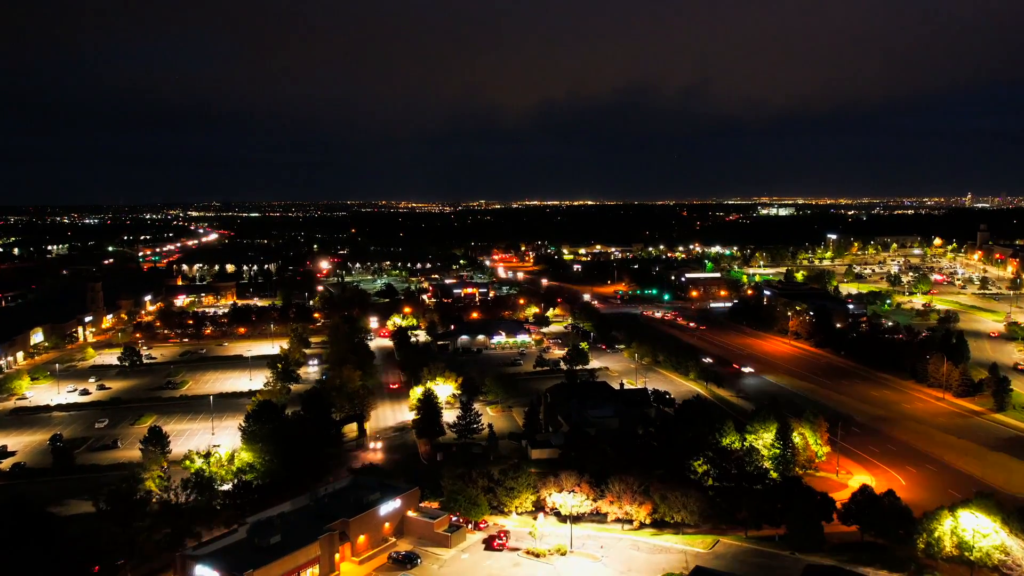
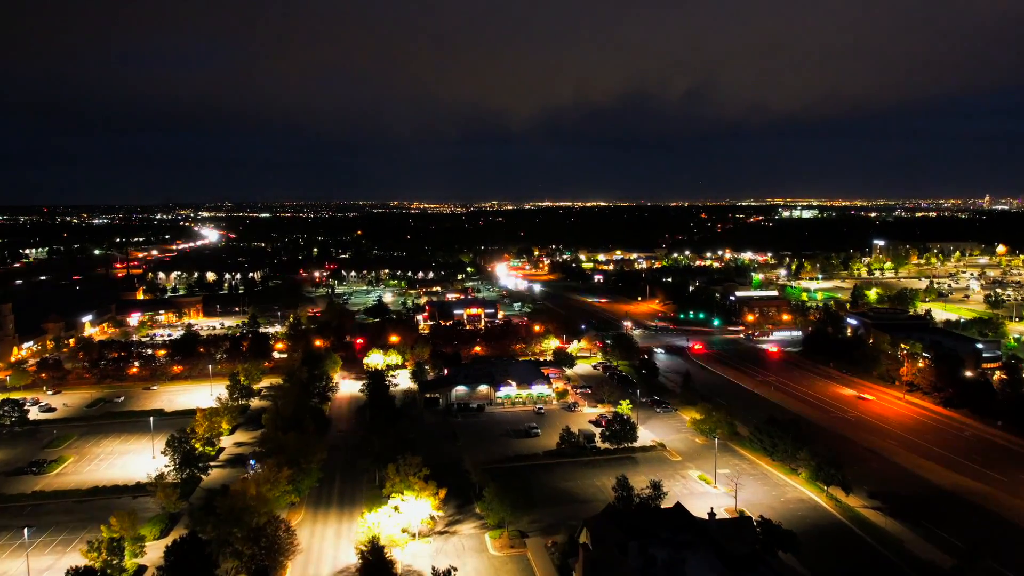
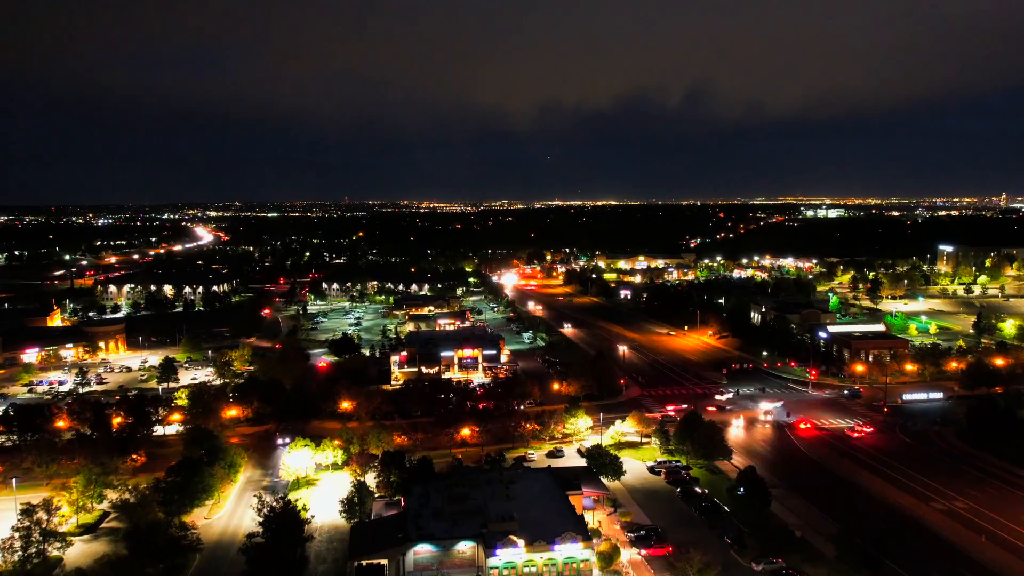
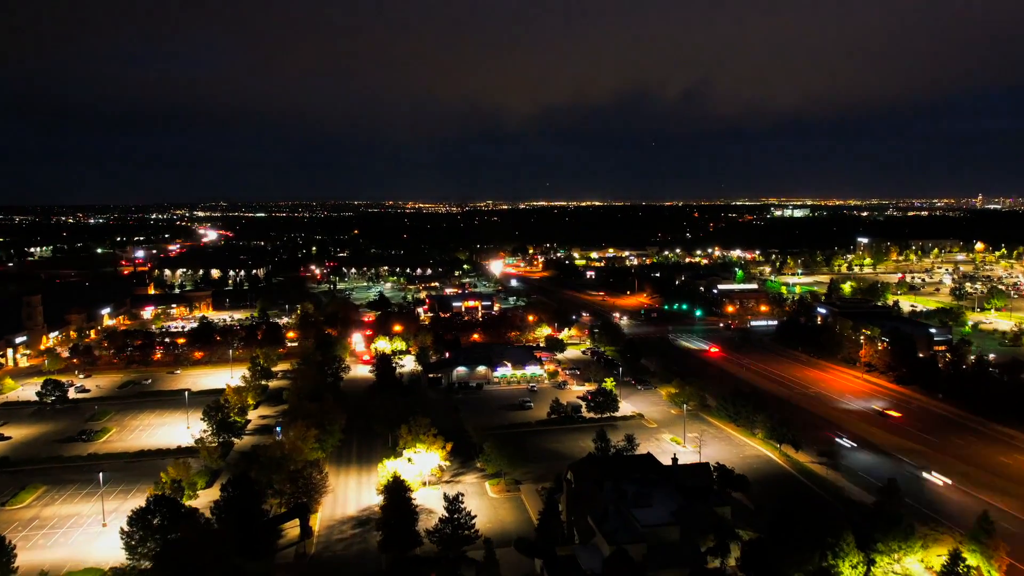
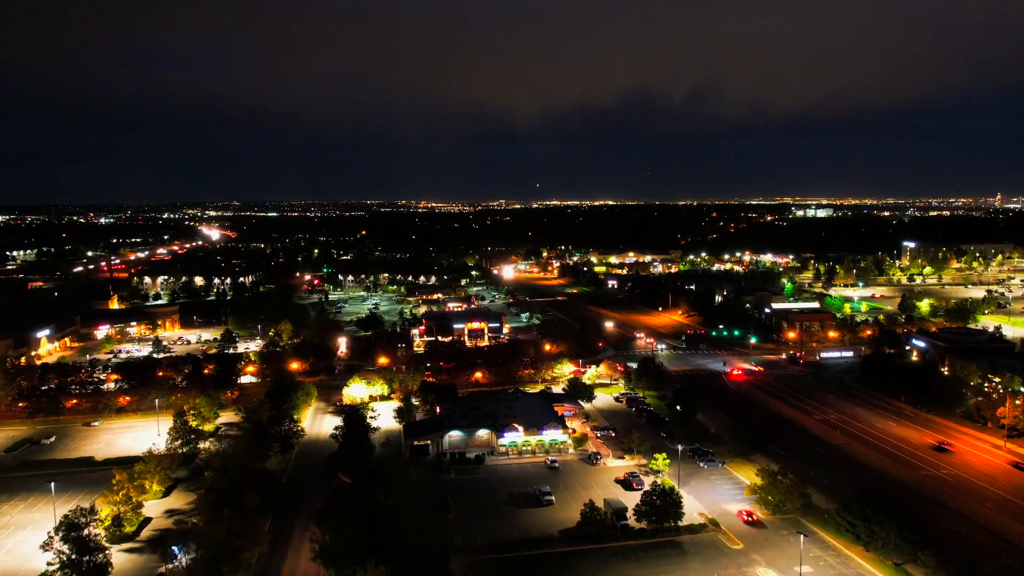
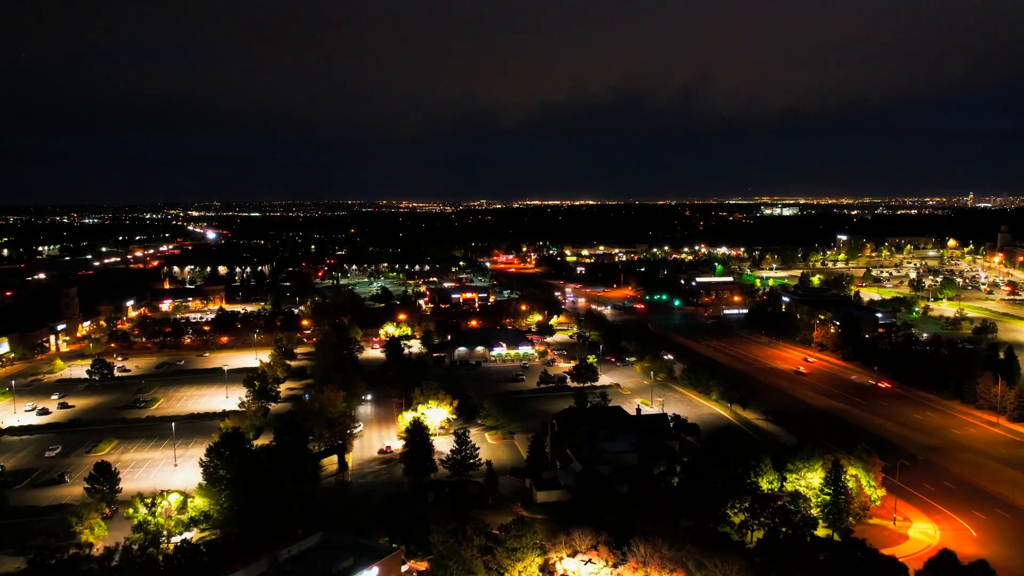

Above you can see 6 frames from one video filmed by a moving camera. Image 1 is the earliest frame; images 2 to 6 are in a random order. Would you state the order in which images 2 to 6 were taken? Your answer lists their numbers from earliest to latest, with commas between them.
6, 4, 2, 5, 3
